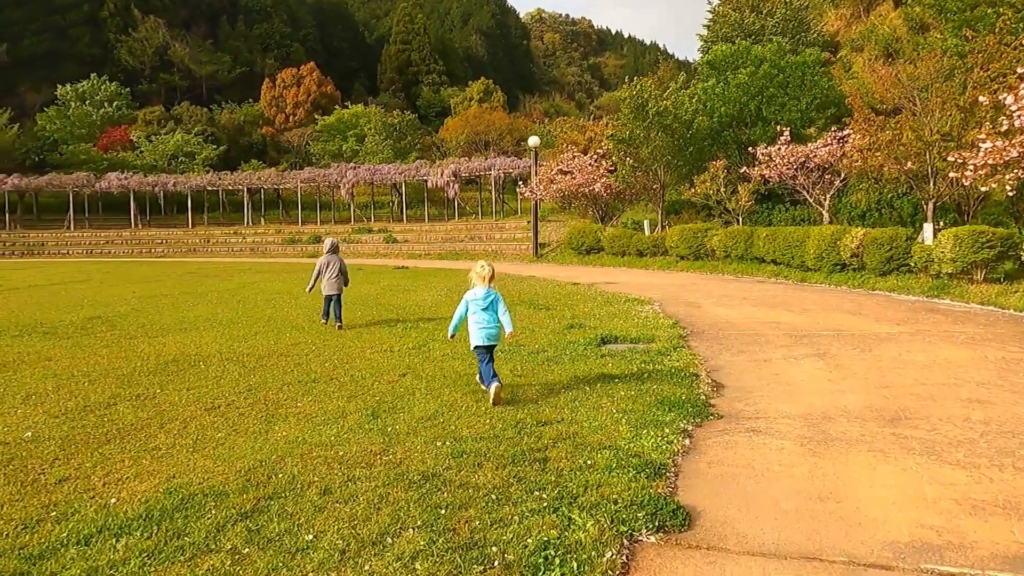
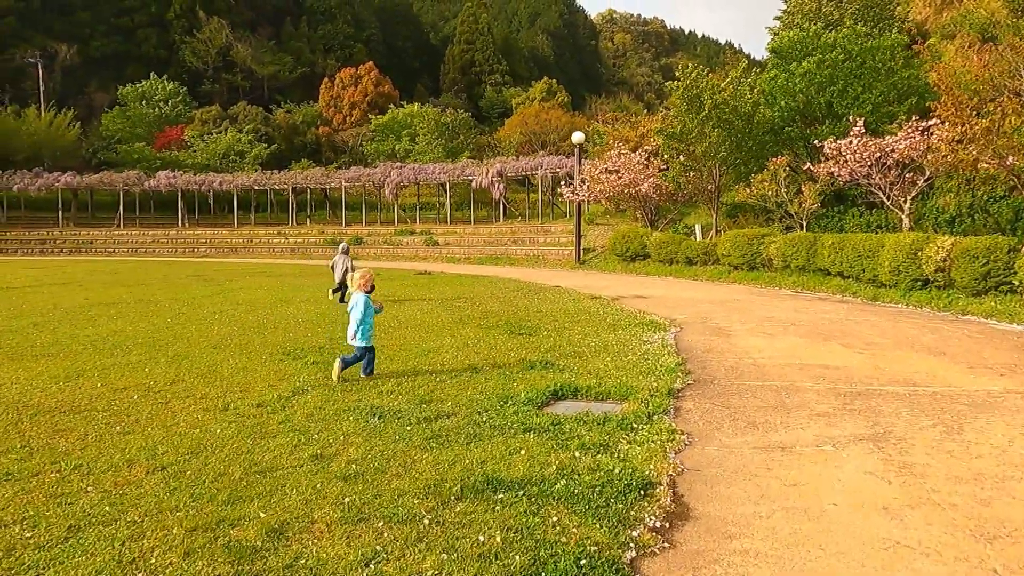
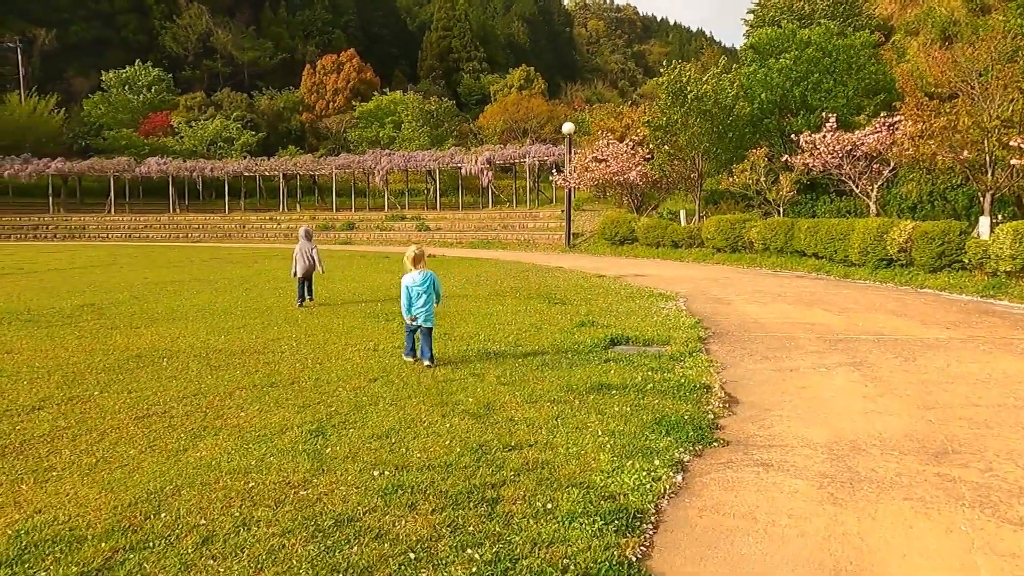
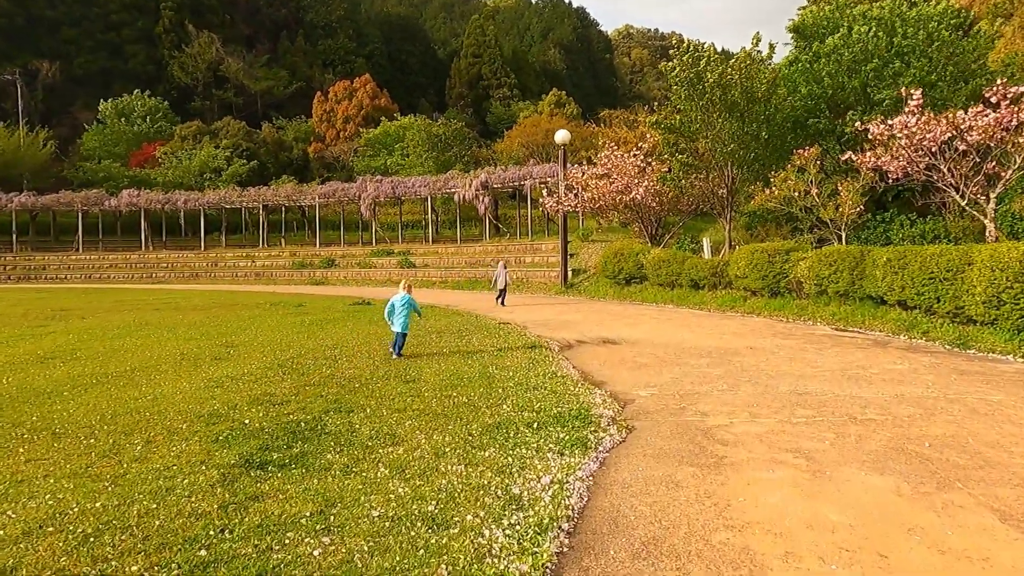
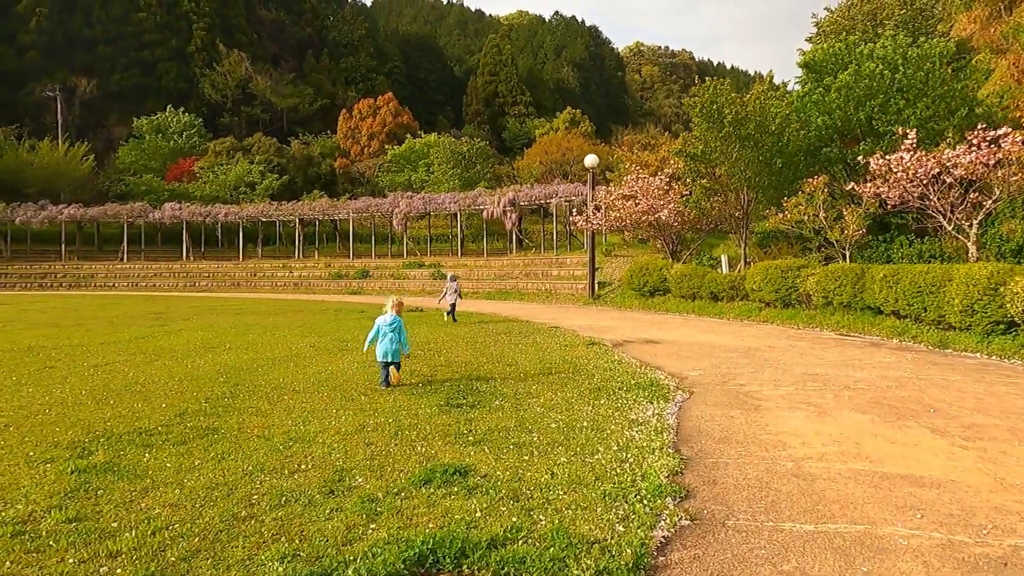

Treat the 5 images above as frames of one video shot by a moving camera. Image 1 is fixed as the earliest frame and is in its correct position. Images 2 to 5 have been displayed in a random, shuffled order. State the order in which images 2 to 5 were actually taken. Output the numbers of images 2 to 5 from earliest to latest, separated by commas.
3, 2, 5, 4
